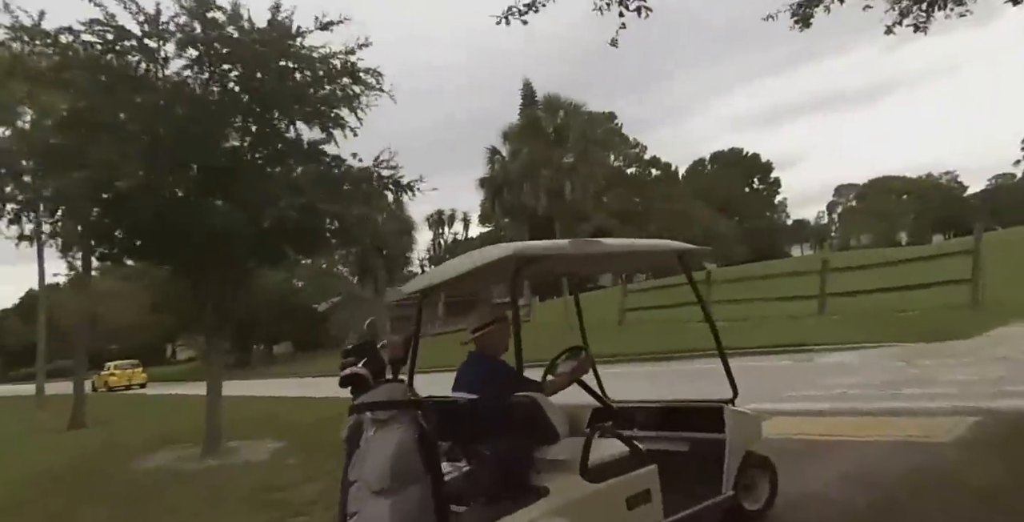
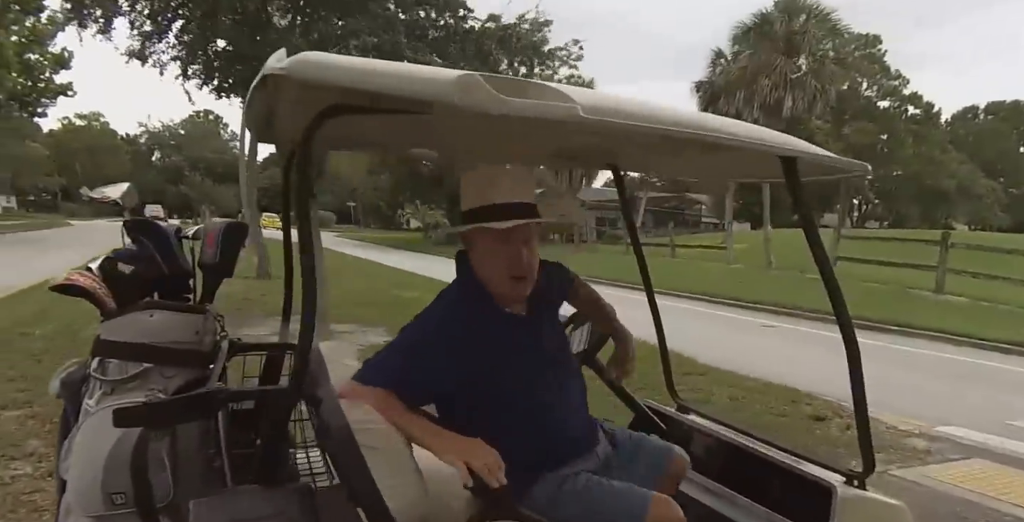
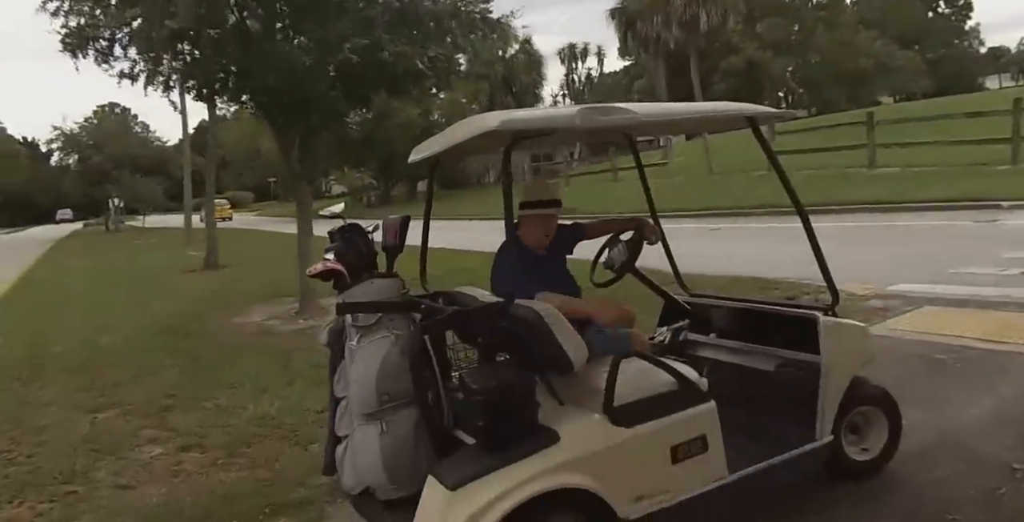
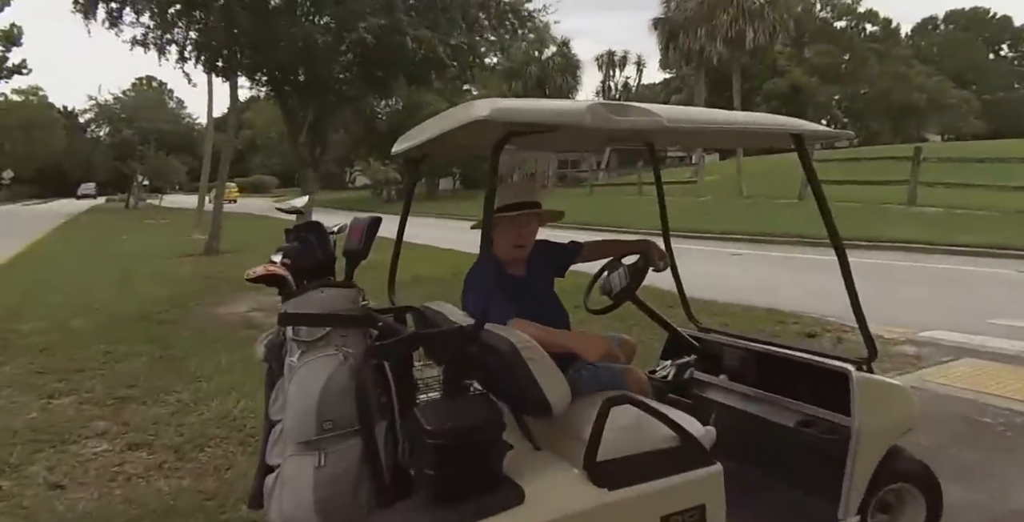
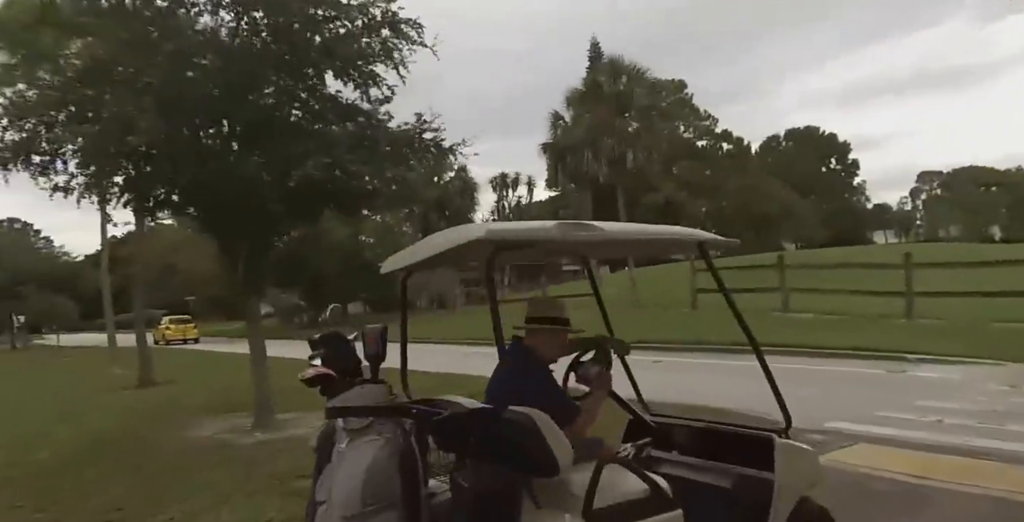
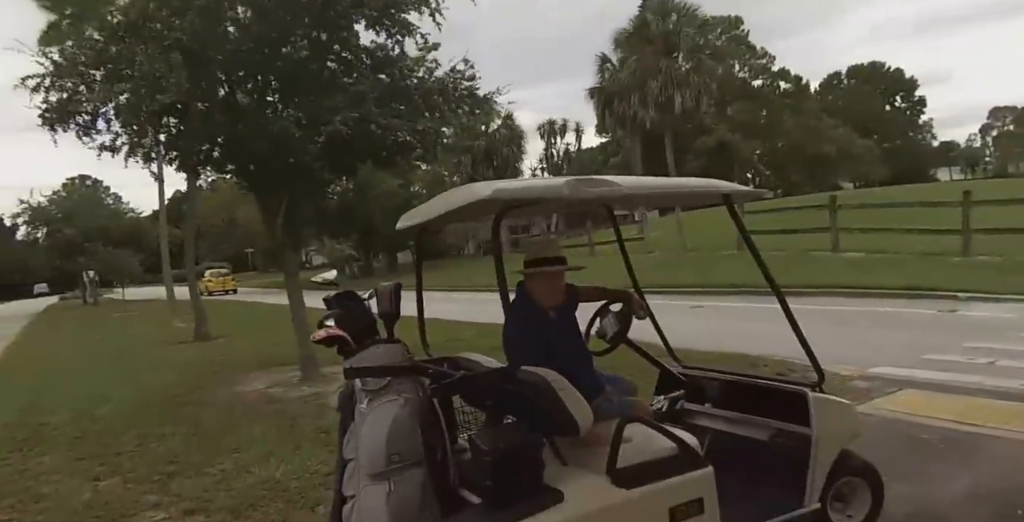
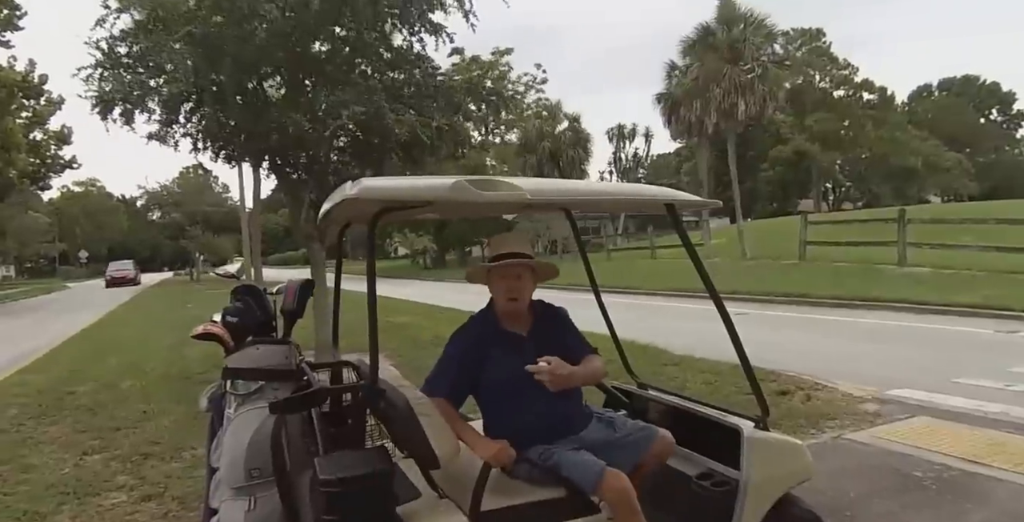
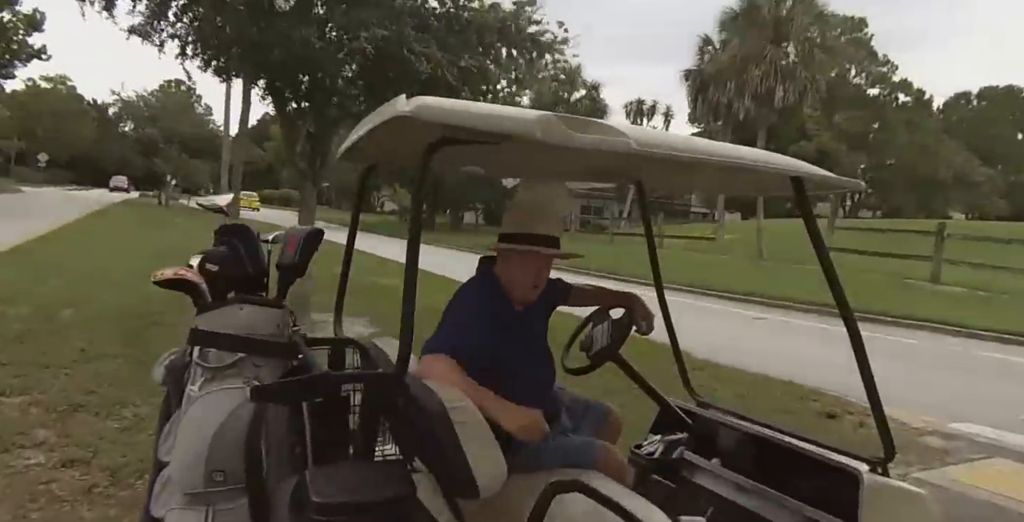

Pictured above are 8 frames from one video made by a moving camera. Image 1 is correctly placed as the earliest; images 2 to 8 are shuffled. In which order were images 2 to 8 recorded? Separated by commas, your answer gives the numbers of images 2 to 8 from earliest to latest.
5, 6, 3, 4, 8, 2, 7
